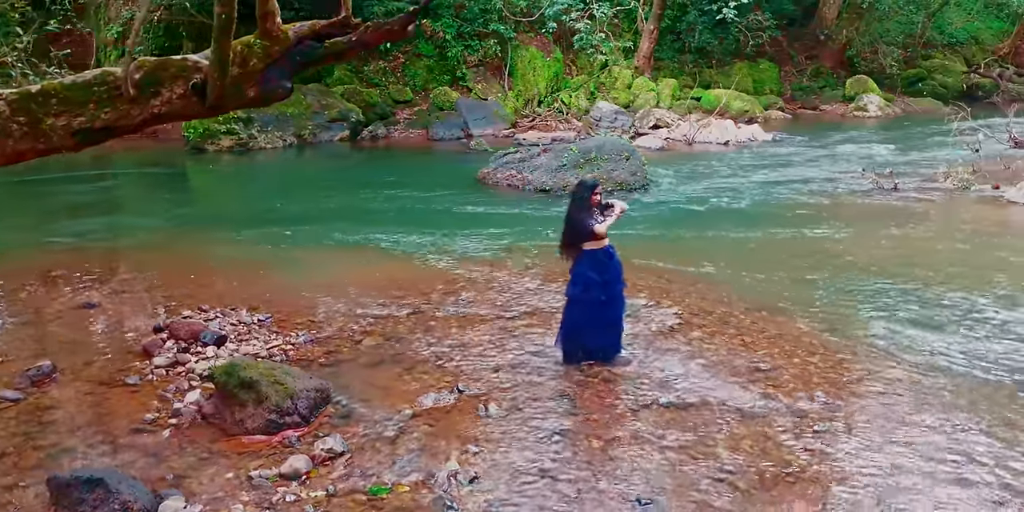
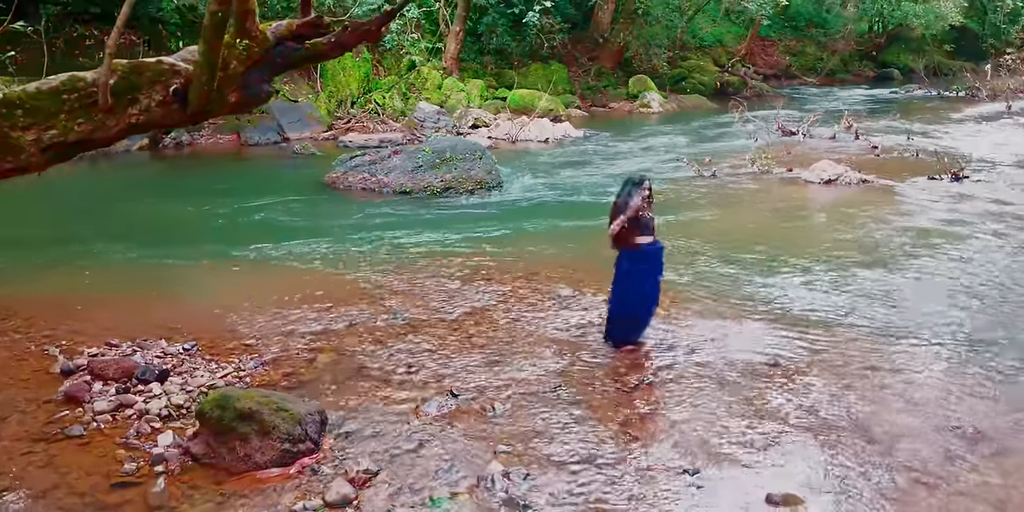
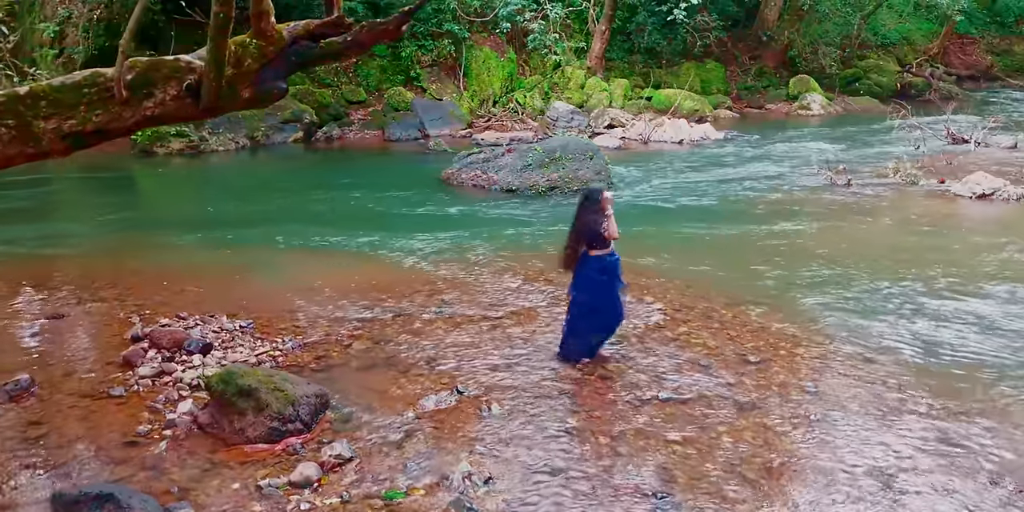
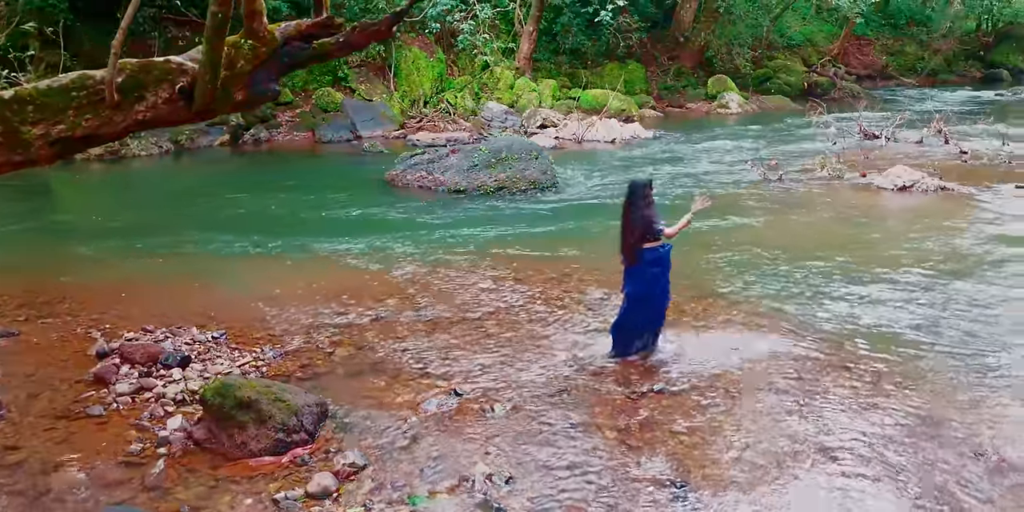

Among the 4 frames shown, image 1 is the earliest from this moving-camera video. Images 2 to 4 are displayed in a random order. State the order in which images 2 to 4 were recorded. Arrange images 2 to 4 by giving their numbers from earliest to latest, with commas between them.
3, 4, 2
